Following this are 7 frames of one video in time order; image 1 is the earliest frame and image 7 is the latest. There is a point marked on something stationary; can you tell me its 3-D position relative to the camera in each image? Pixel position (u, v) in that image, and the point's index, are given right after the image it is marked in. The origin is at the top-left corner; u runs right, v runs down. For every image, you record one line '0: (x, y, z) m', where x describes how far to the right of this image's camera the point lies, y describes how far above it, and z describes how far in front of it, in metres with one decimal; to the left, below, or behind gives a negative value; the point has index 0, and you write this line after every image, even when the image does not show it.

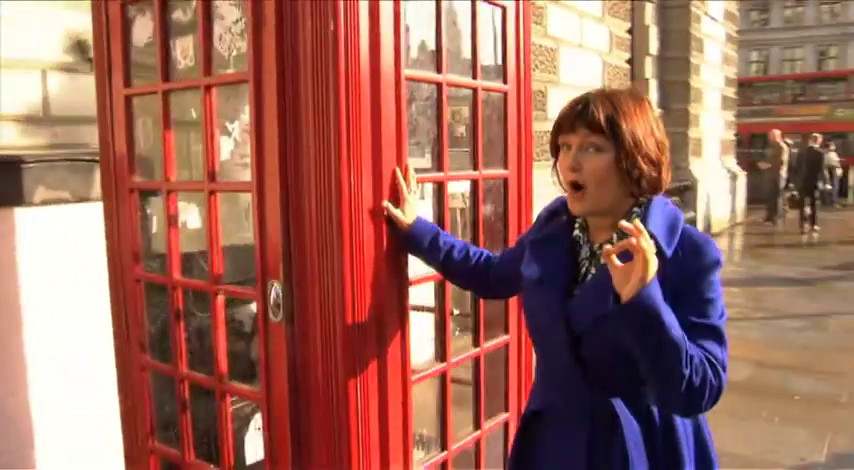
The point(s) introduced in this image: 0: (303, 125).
0: (-0.3, +0.3, +2.1) m
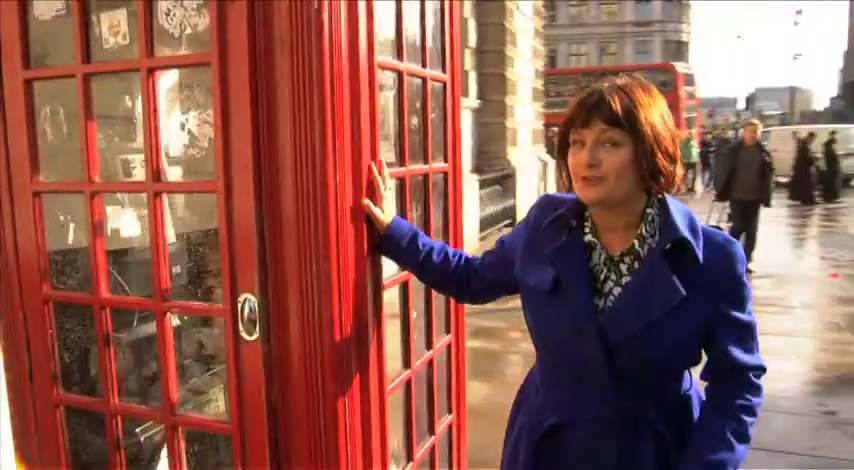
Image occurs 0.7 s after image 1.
0: (-0.3, +0.3, +1.9) m
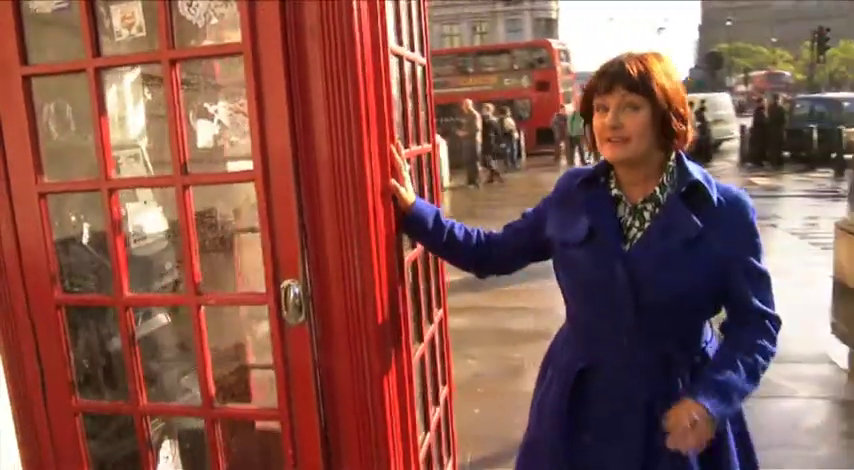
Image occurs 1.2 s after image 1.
0: (-0.3, +0.3, +1.9) m
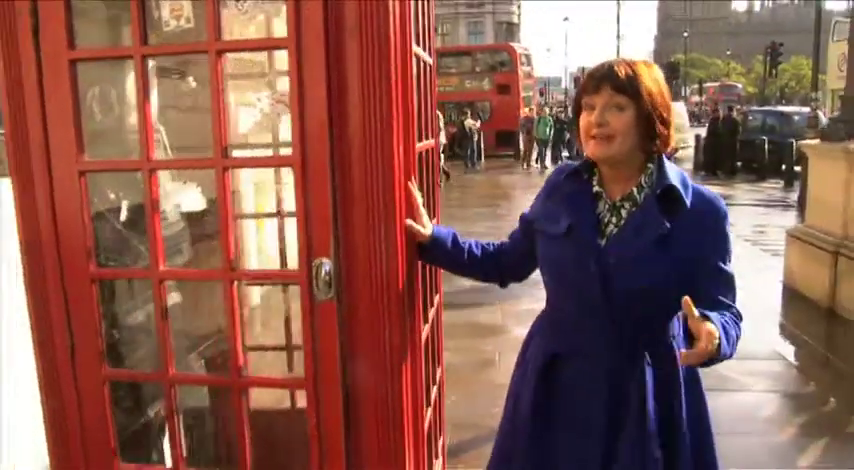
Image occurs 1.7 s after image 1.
0: (-0.2, +0.4, +2.1) m
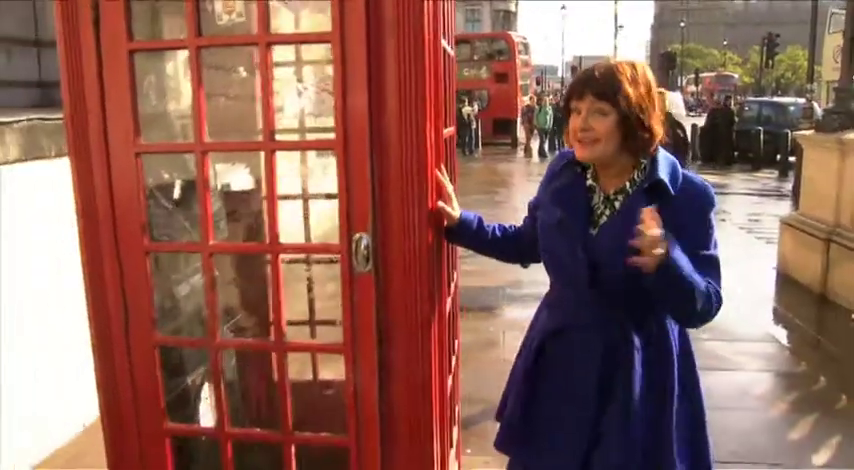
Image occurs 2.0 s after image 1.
0: (-0.1, +0.4, +2.3) m
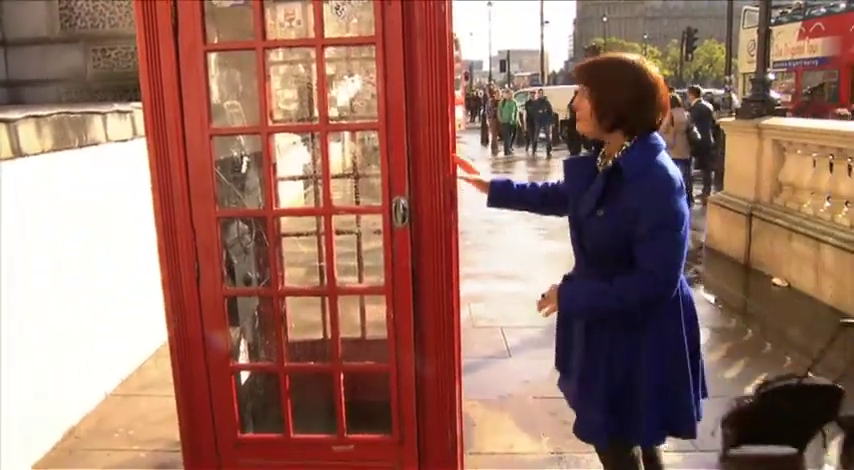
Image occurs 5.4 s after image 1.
0: (0.0, +0.6, +2.8) m
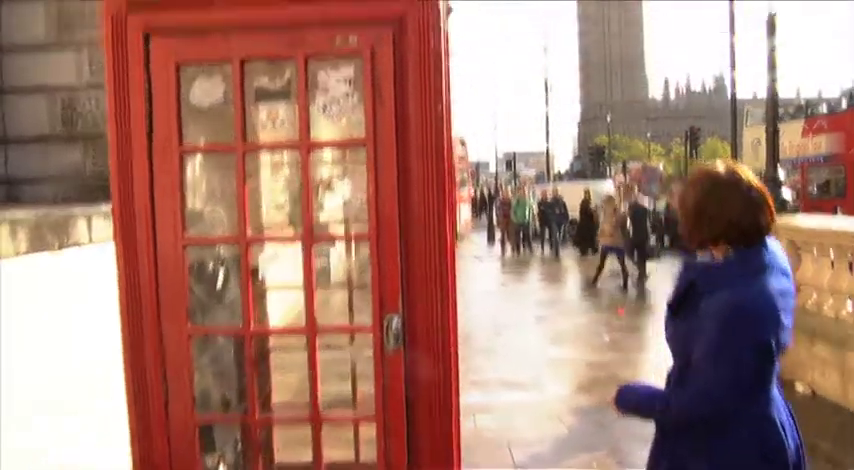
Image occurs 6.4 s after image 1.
0: (0.0, +0.2, +2.6) m
